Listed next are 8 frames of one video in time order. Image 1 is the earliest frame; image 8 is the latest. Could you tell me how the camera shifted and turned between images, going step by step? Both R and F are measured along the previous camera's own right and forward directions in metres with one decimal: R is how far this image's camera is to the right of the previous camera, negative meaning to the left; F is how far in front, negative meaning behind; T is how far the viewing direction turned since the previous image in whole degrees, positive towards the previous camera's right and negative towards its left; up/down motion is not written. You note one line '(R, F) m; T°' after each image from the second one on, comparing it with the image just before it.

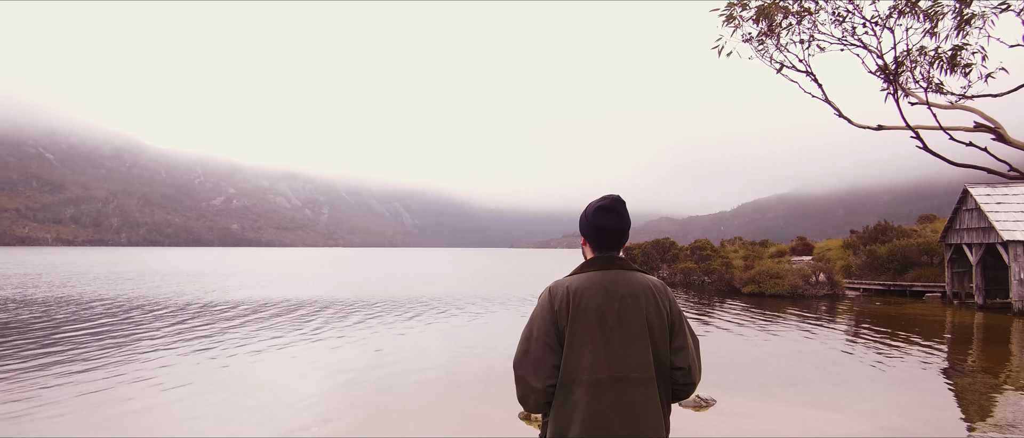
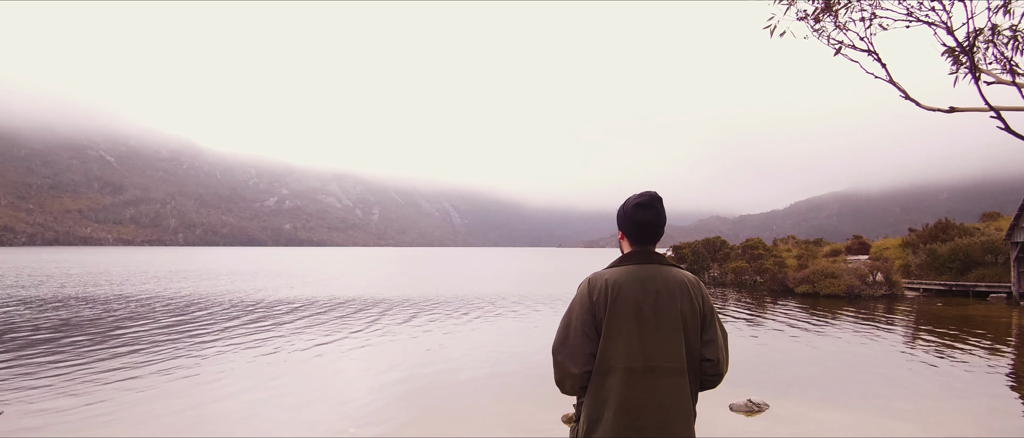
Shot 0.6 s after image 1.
(+0.2, +0.5) m; -5°
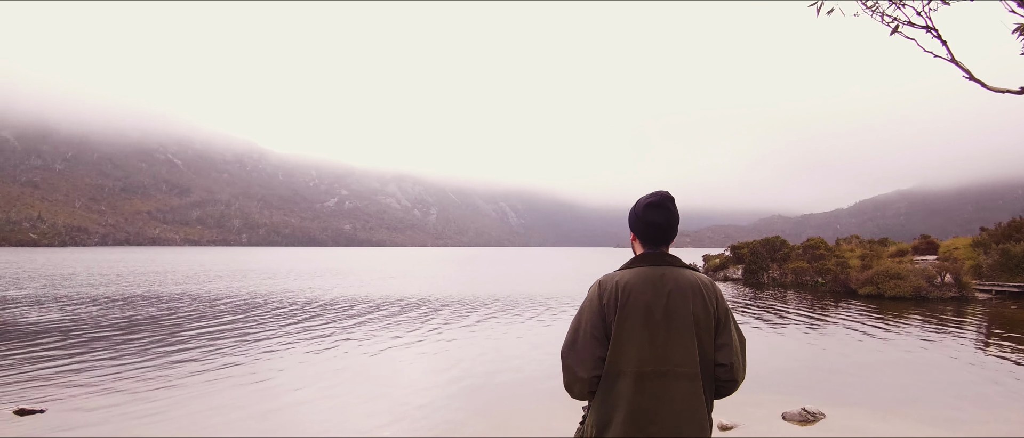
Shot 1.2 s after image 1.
(+0.4, +0.1) m; -5°
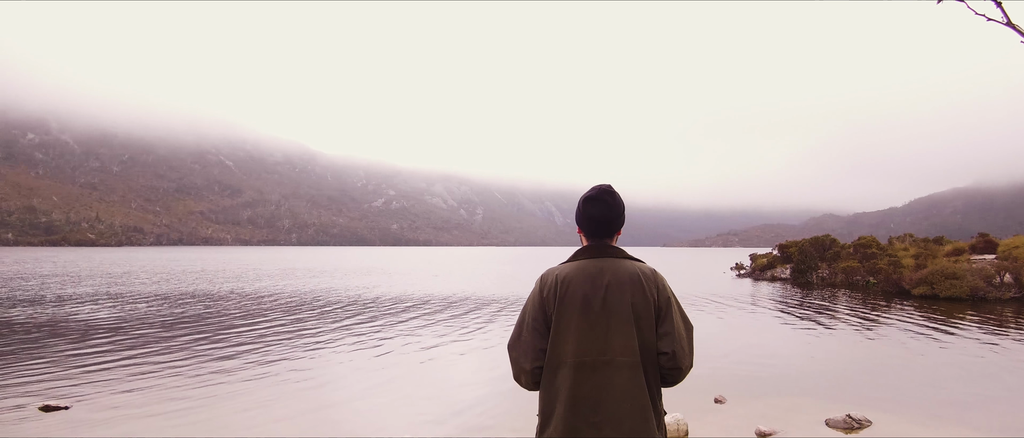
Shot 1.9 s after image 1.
(+0.9, -0.2) m; -4°
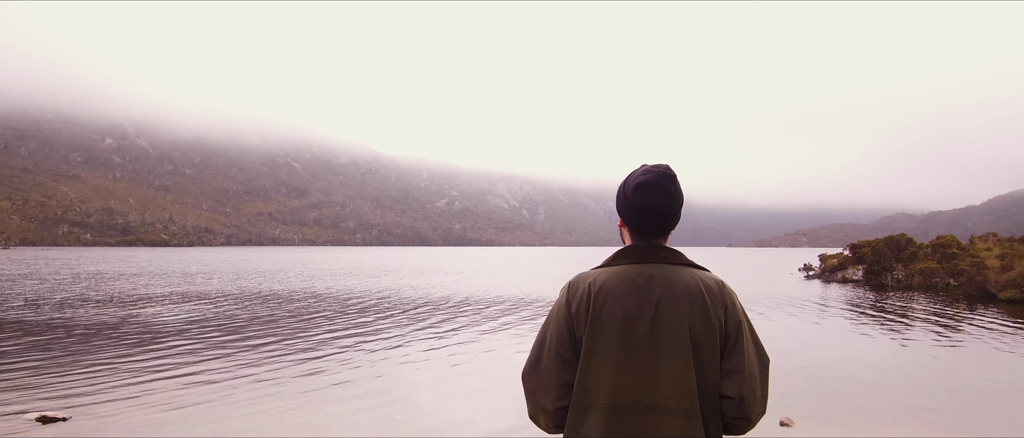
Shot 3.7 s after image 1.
(+0.2, +1.1) m; -6°
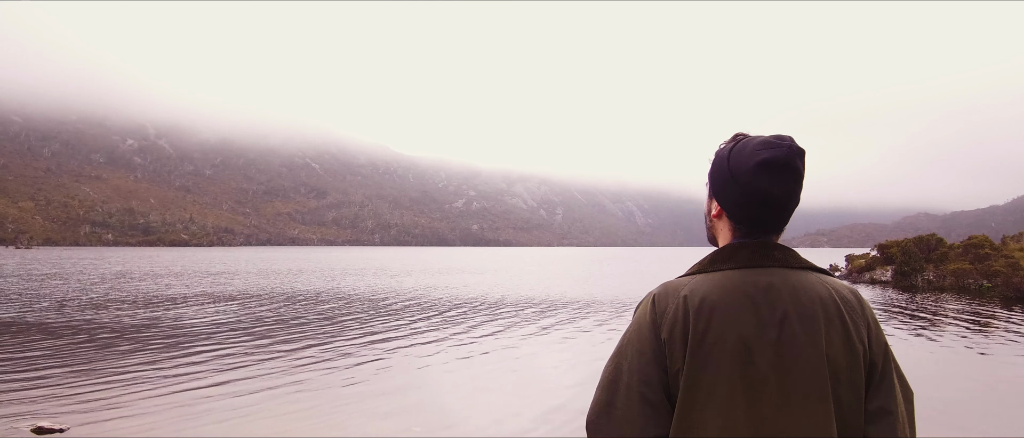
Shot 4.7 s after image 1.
(-0.3, +1.1) m; -2°
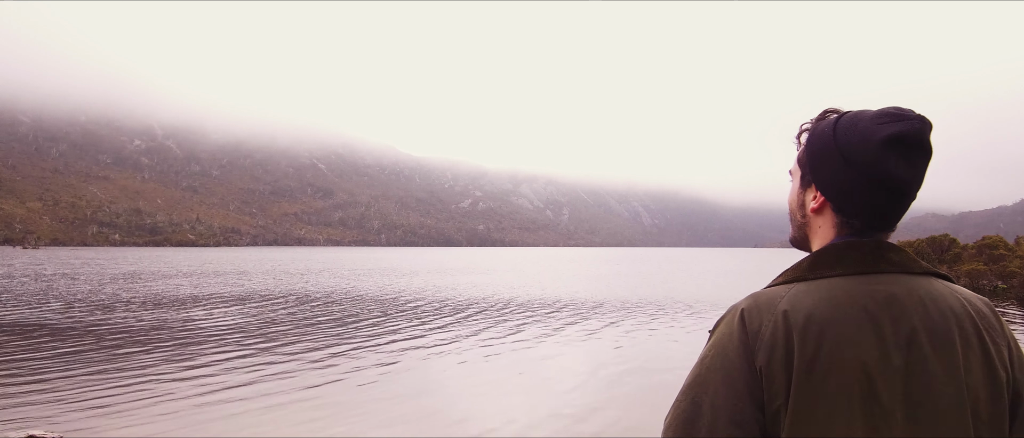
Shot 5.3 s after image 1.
(-0.2, +0.6) m; -1°
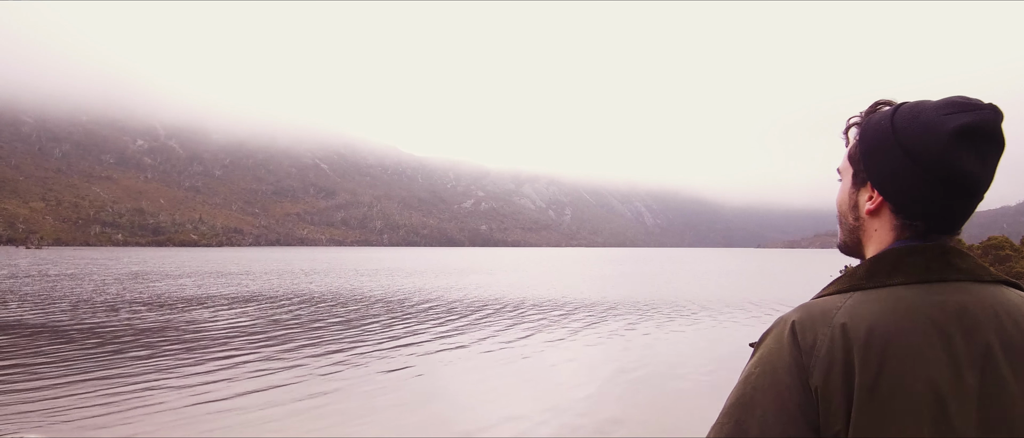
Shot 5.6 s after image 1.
(-0.1, +0.2) m; 0°
